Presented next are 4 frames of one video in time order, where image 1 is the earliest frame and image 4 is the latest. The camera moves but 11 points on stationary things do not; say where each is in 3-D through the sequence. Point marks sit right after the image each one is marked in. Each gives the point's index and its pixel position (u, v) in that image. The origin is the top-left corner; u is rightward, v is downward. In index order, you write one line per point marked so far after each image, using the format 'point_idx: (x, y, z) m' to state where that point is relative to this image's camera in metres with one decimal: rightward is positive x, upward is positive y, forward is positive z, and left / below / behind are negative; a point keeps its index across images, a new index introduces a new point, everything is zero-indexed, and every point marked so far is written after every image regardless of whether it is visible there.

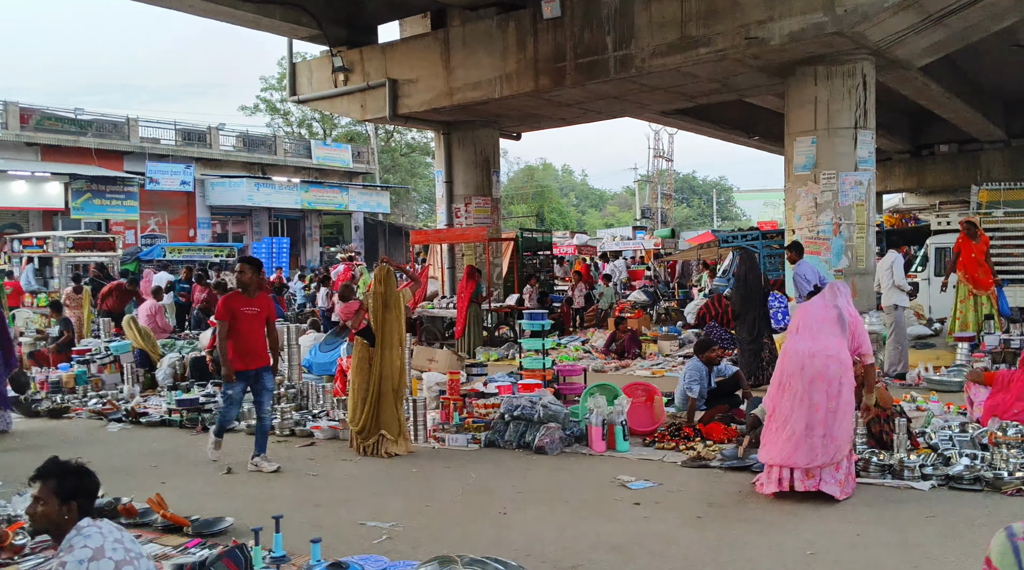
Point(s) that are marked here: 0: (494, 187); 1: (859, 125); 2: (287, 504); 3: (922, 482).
0: (-0.3, +1.6, +15.8) m
1: (+4.3, +2.0, +11.9) m
2: (-1.3, -1.3, +5.6) m
3: (+2.5, -1.2, +5.7) m
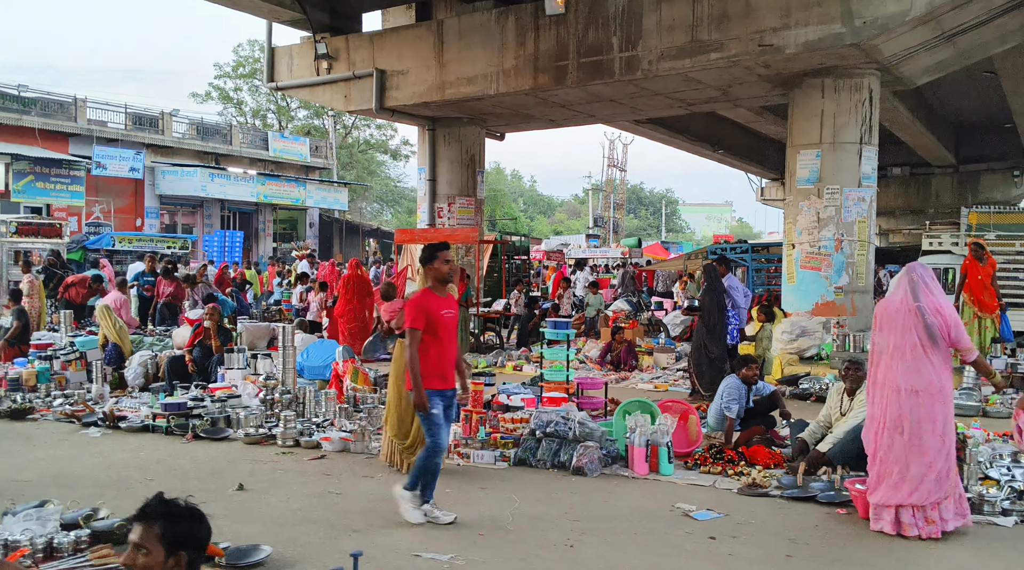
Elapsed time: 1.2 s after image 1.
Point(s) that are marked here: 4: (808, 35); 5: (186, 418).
0: (-0.6, +1.6, +15.3) m
1: (+4.3, +1.8, +11.7) m
2: (-1.0, -1.3, +5.0) m
3: (+2.8, -1.3, +5.4) m
4: (+3.3, +2.8, +10.6) m
5: (-2.6, -1.1, +7.8) m
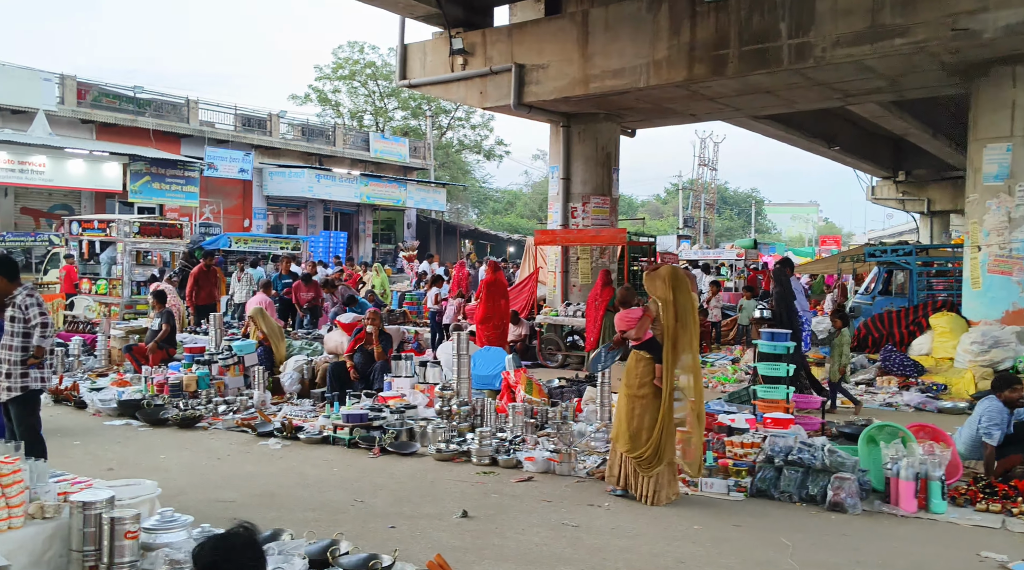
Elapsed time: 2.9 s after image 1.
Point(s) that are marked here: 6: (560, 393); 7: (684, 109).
0: (+1.6, +1.5, +14.6) m
1: (+6.1, +1.7, +10.7) m
2: (+0.3, -1.3, +4.3) m
3: (+4.1, -1.4, +4.5) m
4: (+5.1, +2.7, +9.7) m
5: (-1.1, -1.1, +7.3) m
6: (+0.4, -0.9, +8.3) m
7: (+2.5, +2.5, +13.7) m
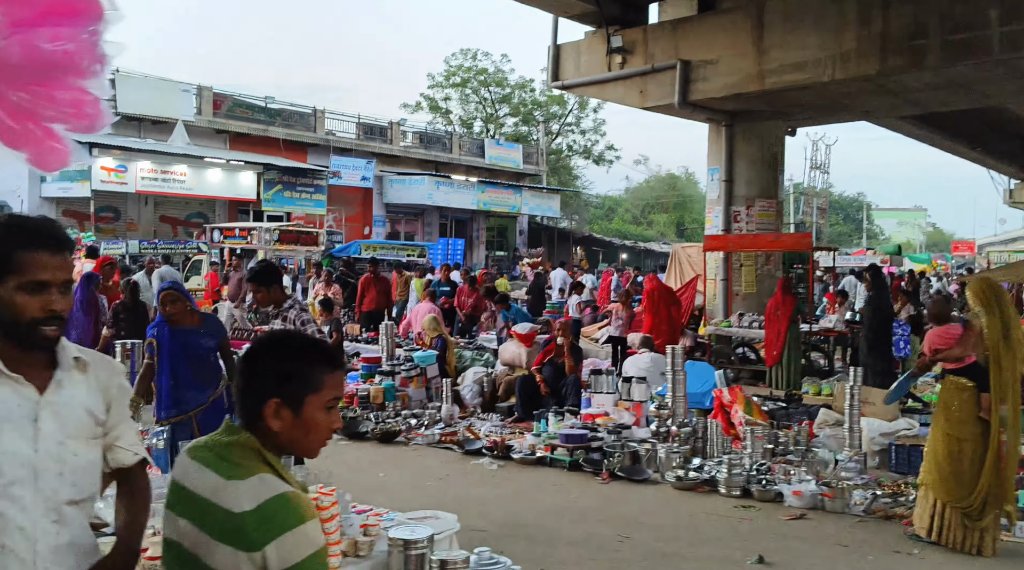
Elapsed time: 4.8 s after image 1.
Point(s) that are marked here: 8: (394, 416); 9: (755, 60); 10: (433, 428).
0: (+3.9, +1.4, +13.8) m
1: (+8.1, +1.6, +9.4) m
2: (+1.7, -1.4, +3.7) m
3: (+5.5, -1.4, +3.5) m
4: (+6.9, +2.6, +8.6) m
5: (+0.5, -1.2, +6.7) m
6: (+2.2, -1.0, +7.6) m
7: (+4.7, +2.4, +12.8) m
8: (-1.1, -1.2, +8.4) m
9: (+3.0, +2.8, +11.9) m
10: (-0.7, -1.2, +7.9) m
